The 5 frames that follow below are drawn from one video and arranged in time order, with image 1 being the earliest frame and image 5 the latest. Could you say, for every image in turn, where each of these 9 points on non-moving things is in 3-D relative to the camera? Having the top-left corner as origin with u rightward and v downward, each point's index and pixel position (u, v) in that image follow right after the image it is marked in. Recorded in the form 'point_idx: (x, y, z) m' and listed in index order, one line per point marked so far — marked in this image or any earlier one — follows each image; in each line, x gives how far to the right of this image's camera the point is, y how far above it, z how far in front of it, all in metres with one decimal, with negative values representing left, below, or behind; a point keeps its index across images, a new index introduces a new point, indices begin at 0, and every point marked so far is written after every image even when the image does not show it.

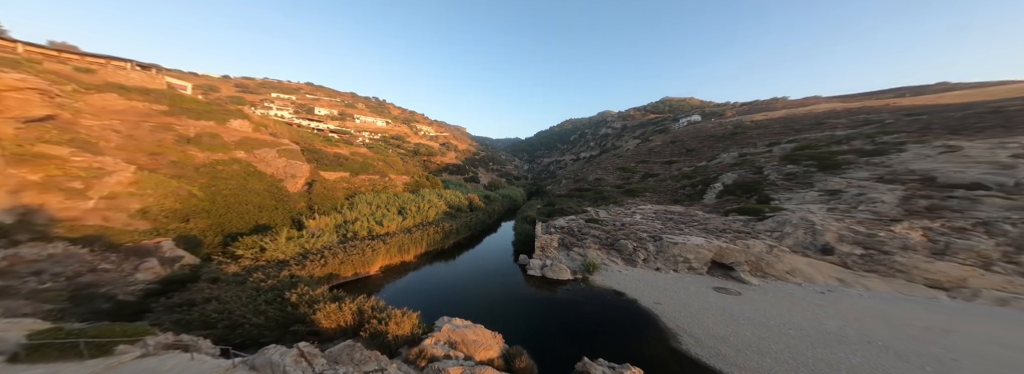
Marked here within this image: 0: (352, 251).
0: (-11.4, -4.7, +16.4) m
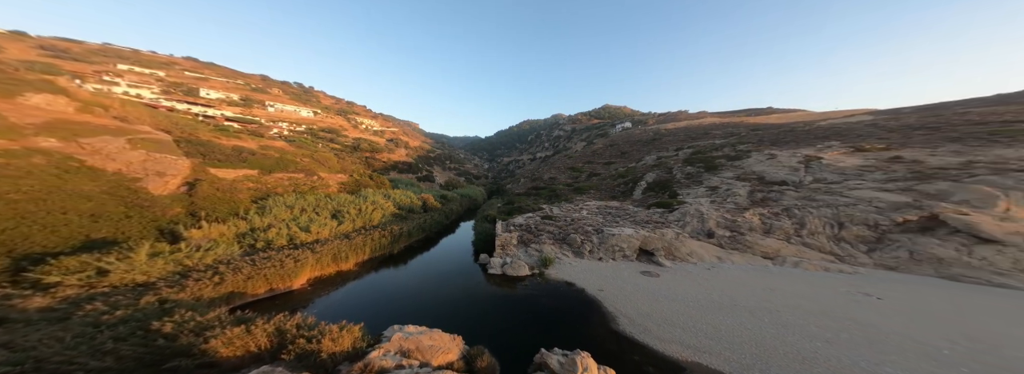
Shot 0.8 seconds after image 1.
0: (-14.6, -4.4, +13.5) m
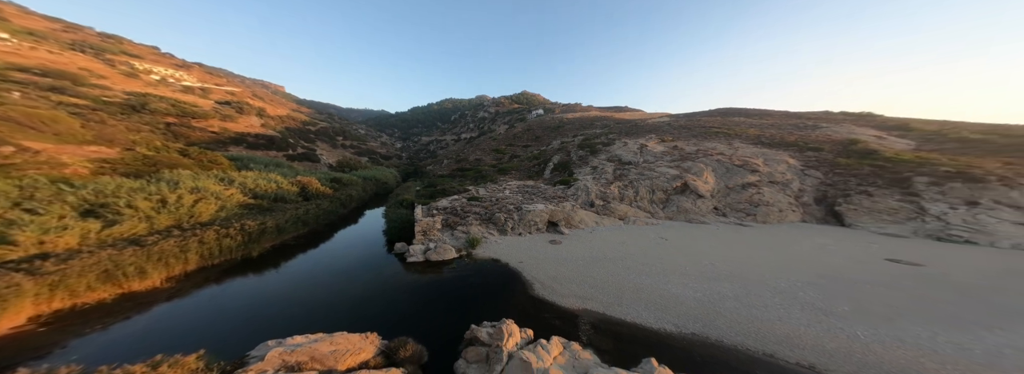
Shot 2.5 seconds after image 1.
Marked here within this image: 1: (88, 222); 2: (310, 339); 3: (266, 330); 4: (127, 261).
0: (-18.2, -3.7, +6.3) m
1: (-23.3, -1.5, +12.0) m
2: (-6.6, -4.9, +7.4) m
3: (-9.9, -5.4, +9.1) m
4: (-18.6, -3.3, +10.2) m
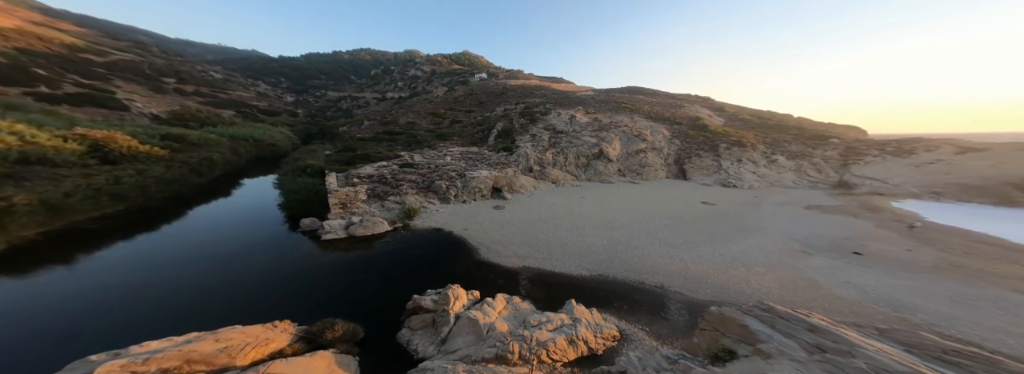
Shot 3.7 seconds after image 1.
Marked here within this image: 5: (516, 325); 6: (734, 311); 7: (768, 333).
0: (-18.7, -3.6, +0.8) m
1: (-25.3, -0.5, +4.0) m
2: (-8.1, -4.1, +5.8) m
3: (-11.7, -4.4, +6.4) m
4: (-20.3, -2.5, +4.2) m
5: (+0.1, -4.0, +6.8) m
6: (+5.2, -3.0, +5.3) m
7: (+5.2, -3.0, +4.6) m
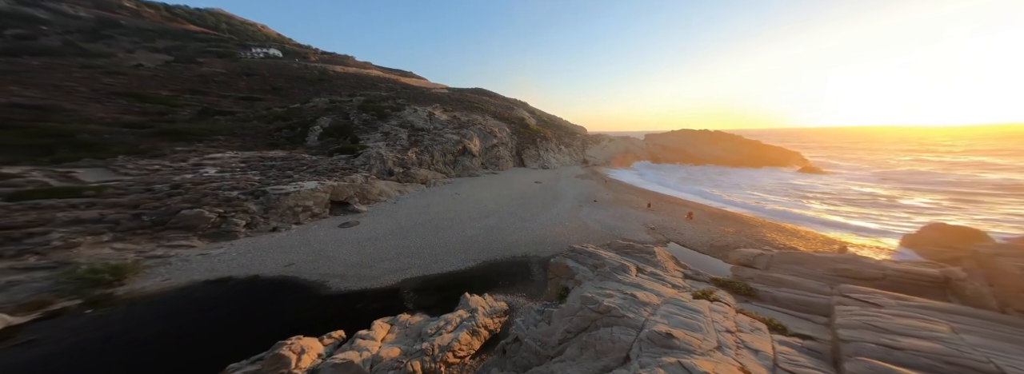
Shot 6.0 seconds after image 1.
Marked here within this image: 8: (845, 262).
0: (-12.4, -9.2, -10.2) m
1: (-19.5, -7.0, -13.2) m
2: (-8.2, -6.5, +0.4) m
3: (-11.2, -7.5, -1.5) m
4: (-16.0, -7.8, -9.2) m
5: (-2.9, -4.4, +6.4) m
6: (+1.7, -2.6, +8.5) m
7: (+2.2, -2.8, +7.9) m
8: (+11.8, -2.7, +8.0) m
